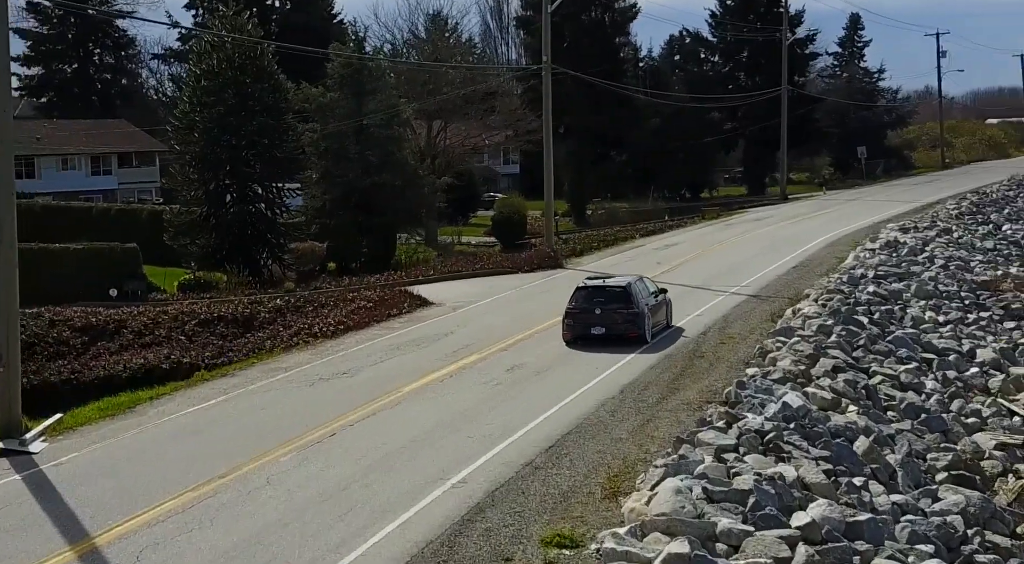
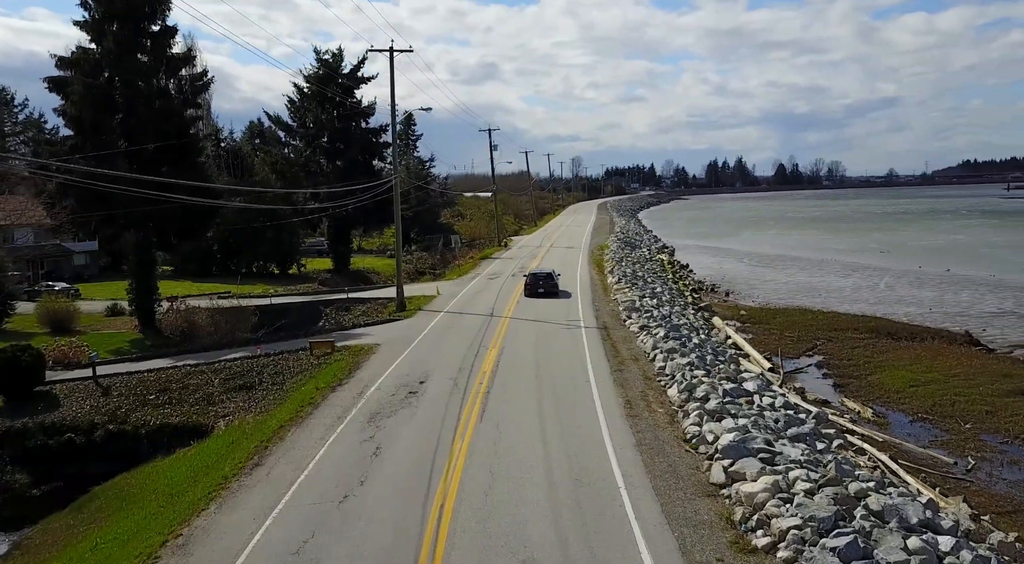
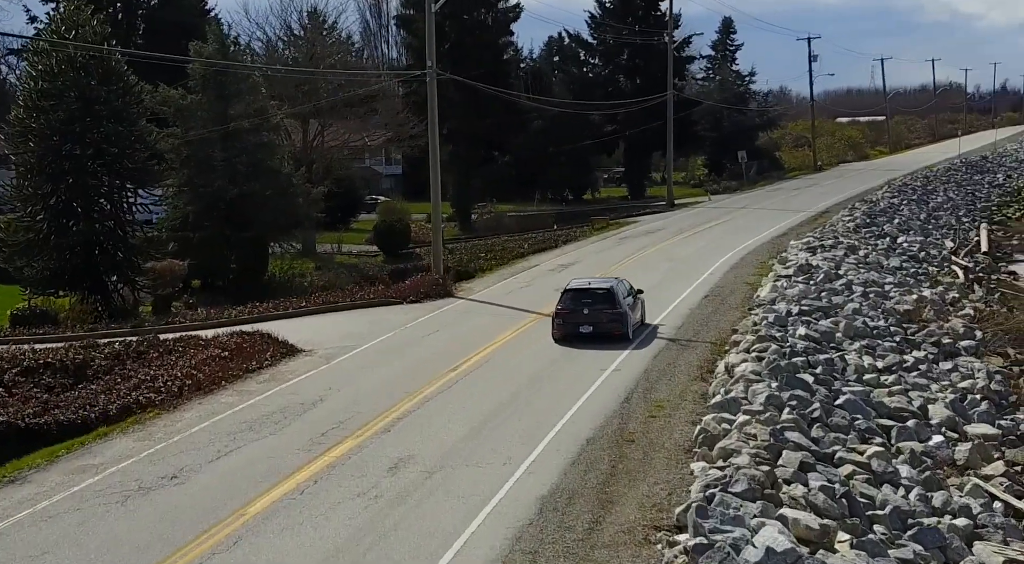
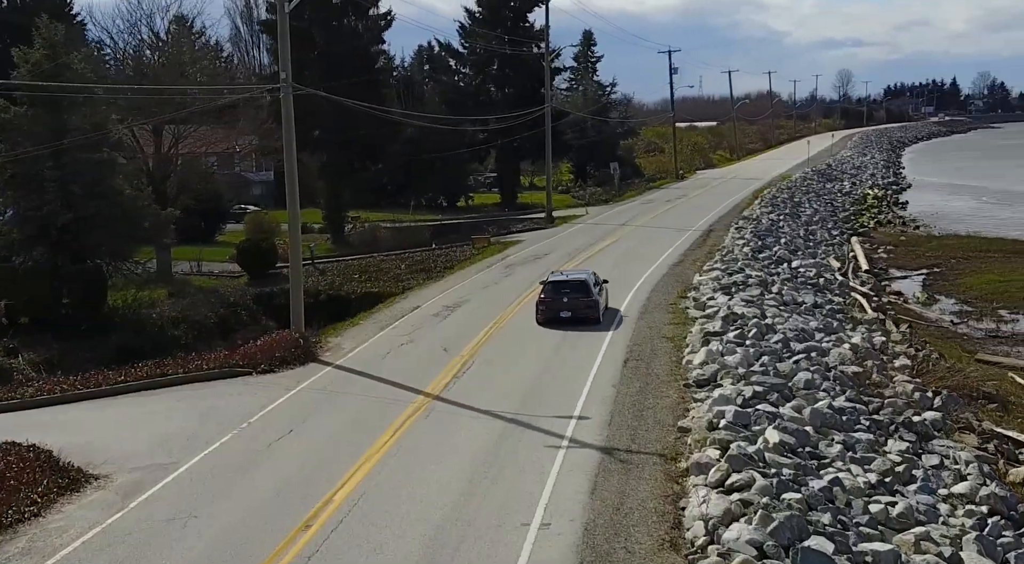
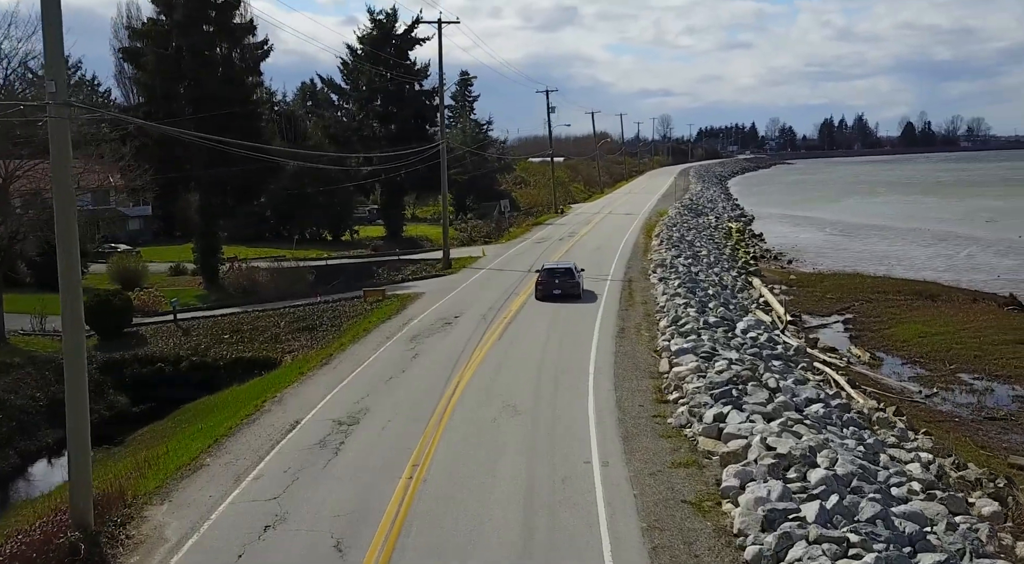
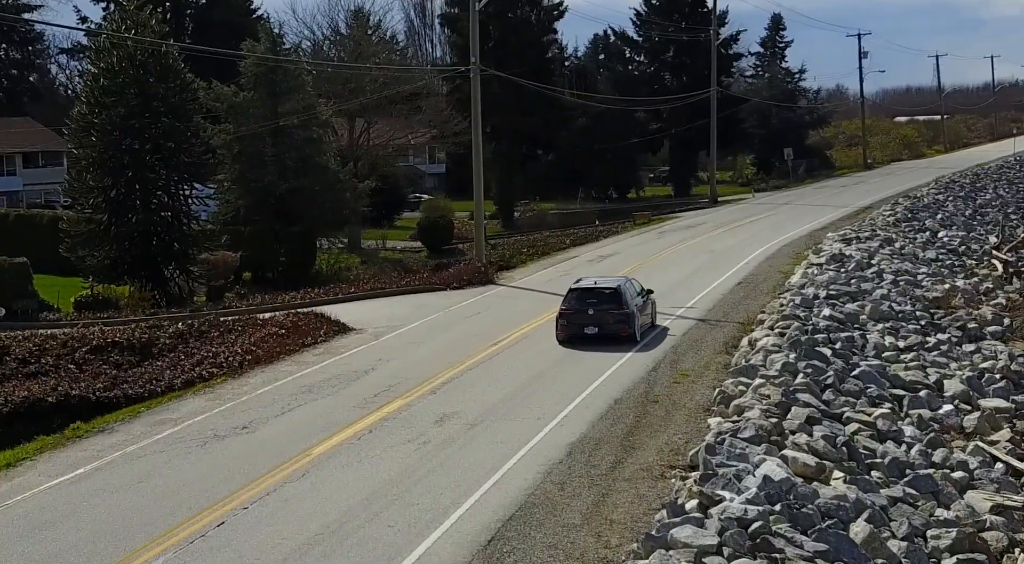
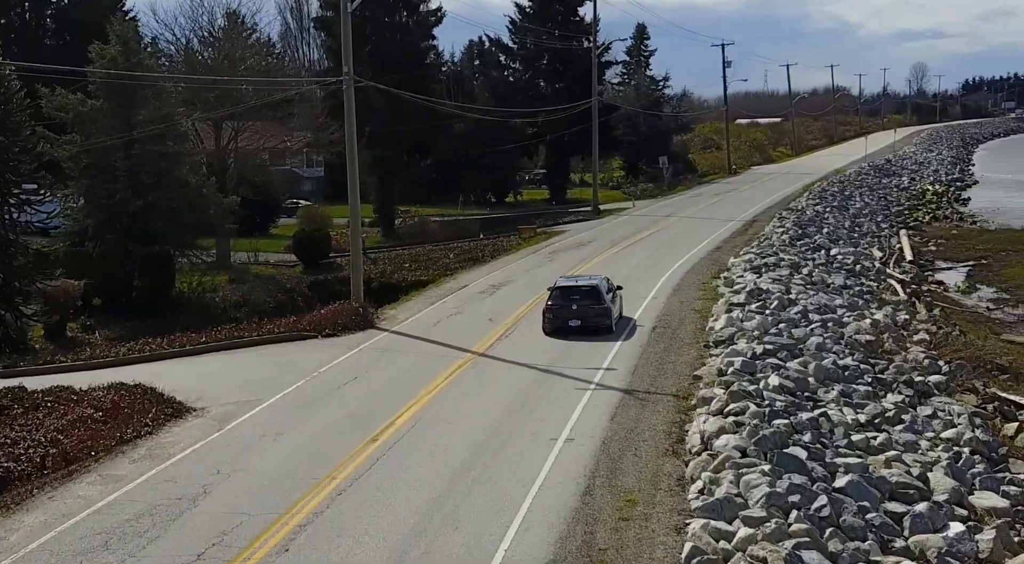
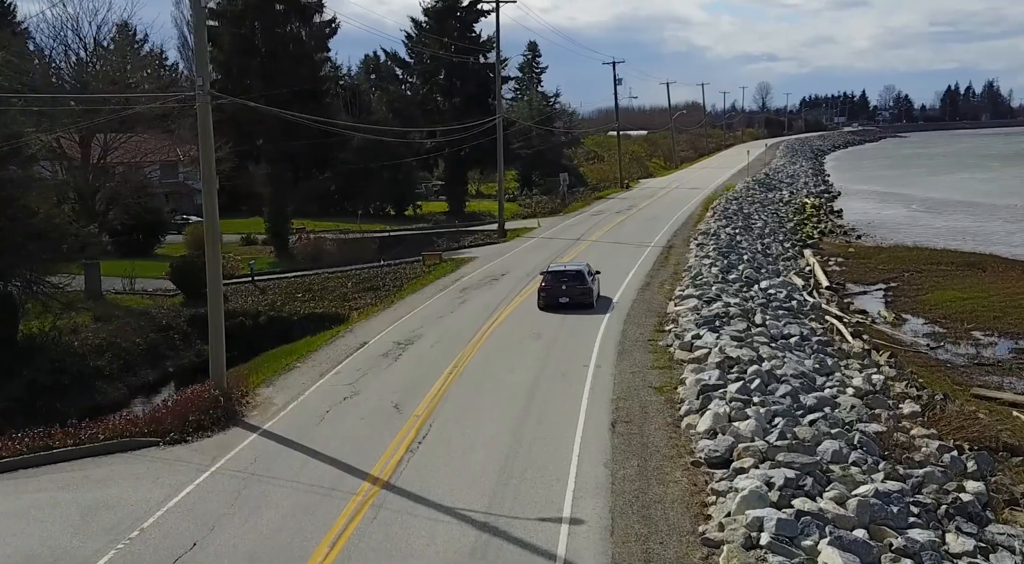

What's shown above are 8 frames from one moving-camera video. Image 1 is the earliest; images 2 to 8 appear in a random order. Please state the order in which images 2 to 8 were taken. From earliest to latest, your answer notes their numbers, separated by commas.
6, 3, 7, 4, 8, 5, 2
